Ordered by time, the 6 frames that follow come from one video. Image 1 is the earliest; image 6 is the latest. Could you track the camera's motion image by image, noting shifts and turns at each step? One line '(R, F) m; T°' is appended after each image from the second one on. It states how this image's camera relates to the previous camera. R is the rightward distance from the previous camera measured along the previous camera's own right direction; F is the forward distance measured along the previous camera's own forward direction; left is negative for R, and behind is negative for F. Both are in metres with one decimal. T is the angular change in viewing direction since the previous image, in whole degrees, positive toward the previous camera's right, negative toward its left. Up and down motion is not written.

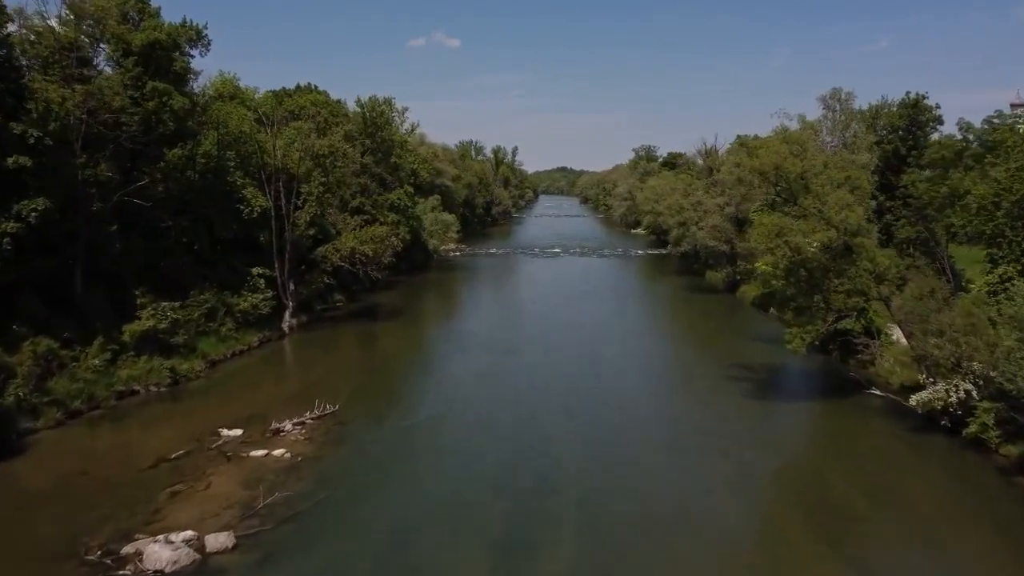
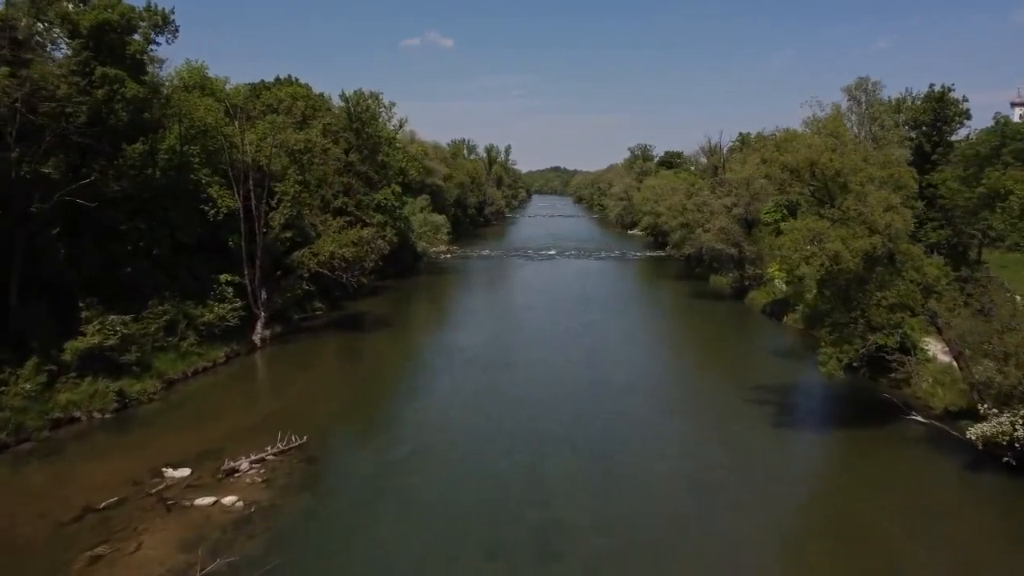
(0.0, +3.0) m; +1°
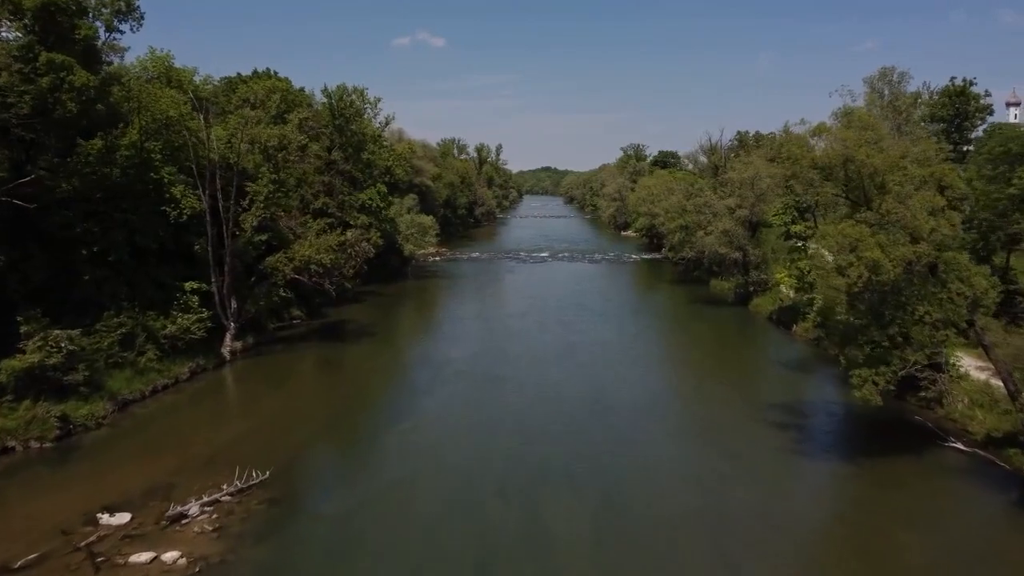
(-0.1, +2.4) m; +1°
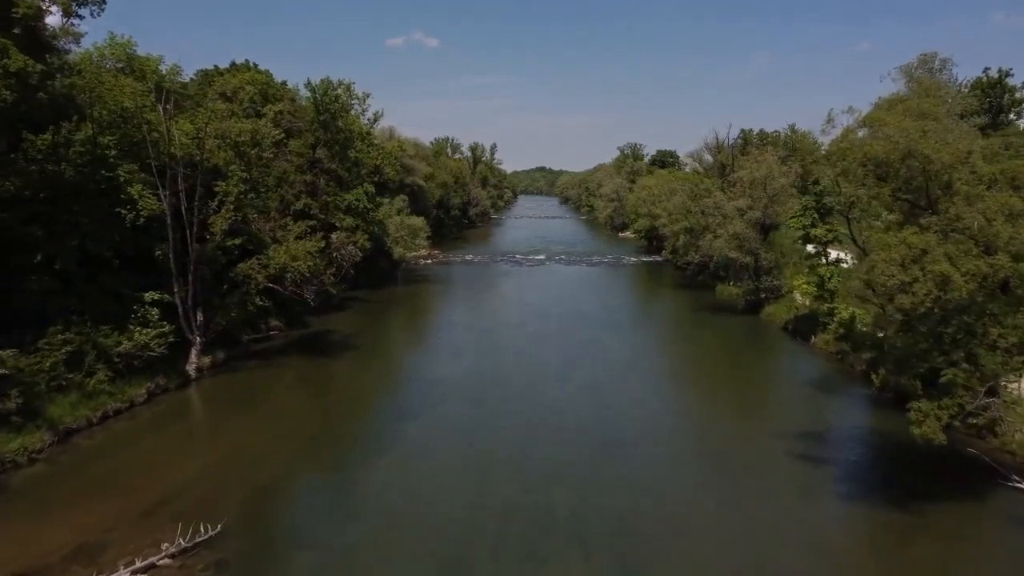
(-0.1, +2.7) m; 0°
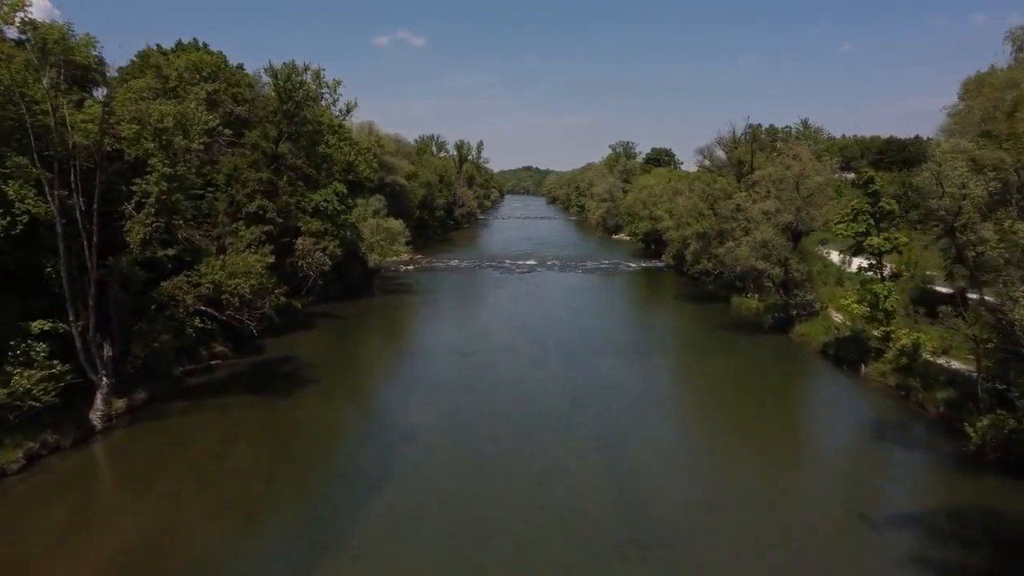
(-0.2, +5.5) m; +1°
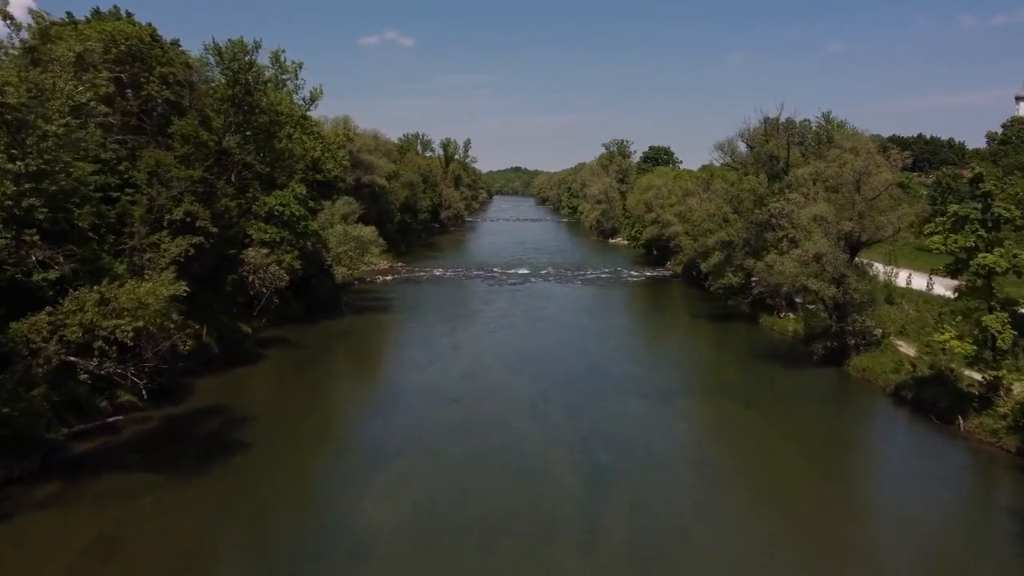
(-0.2, +6.4) m; +1°
